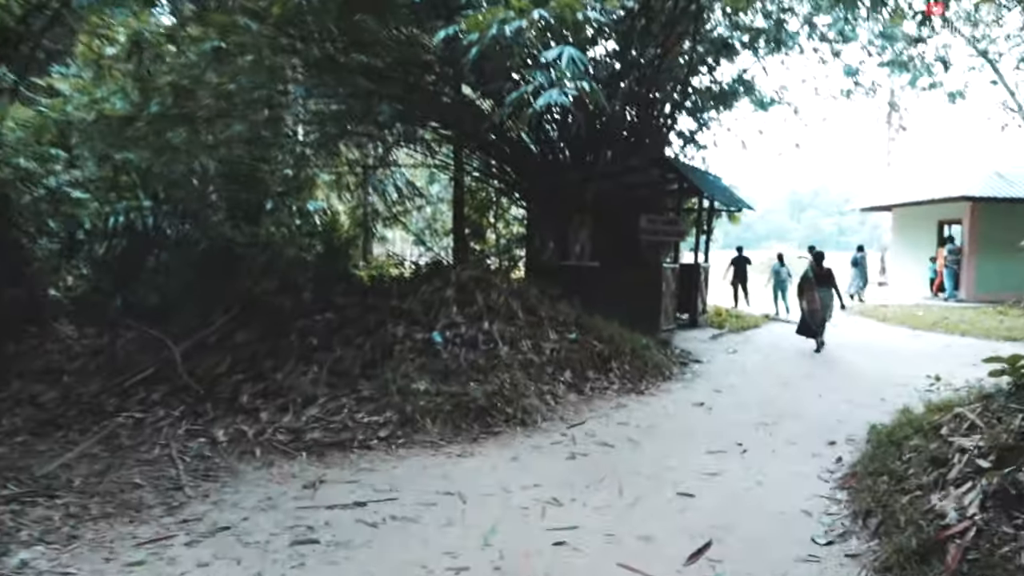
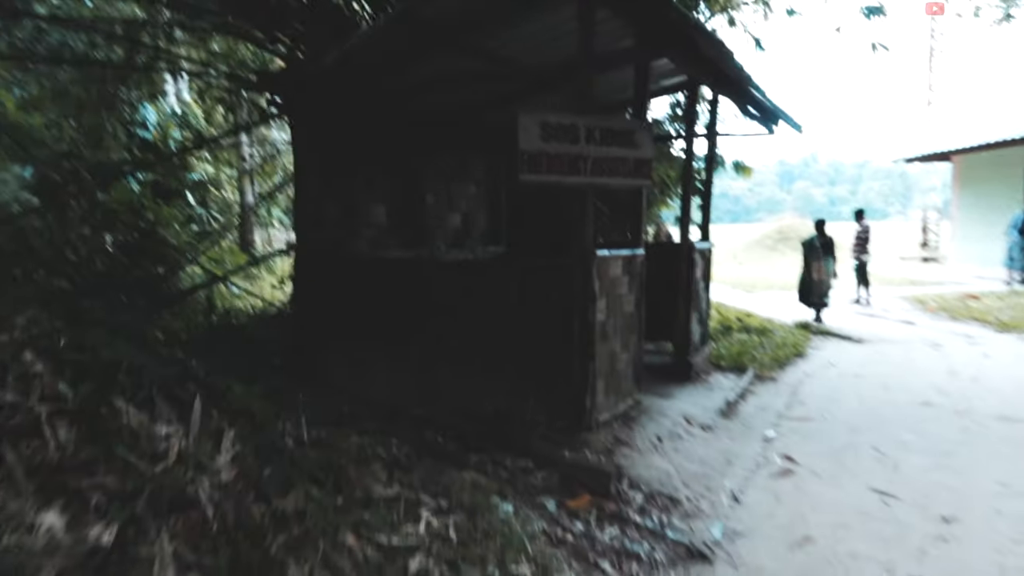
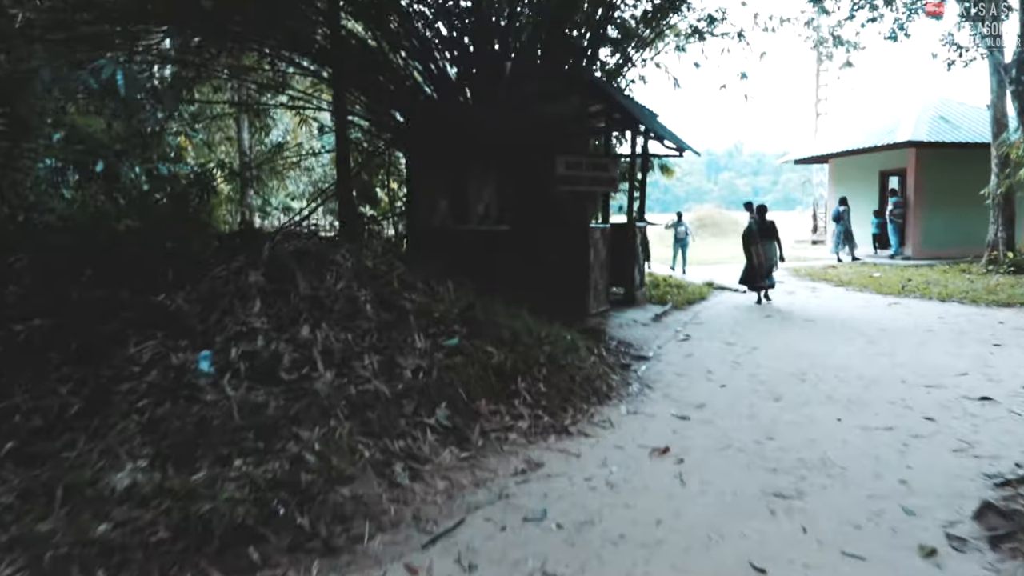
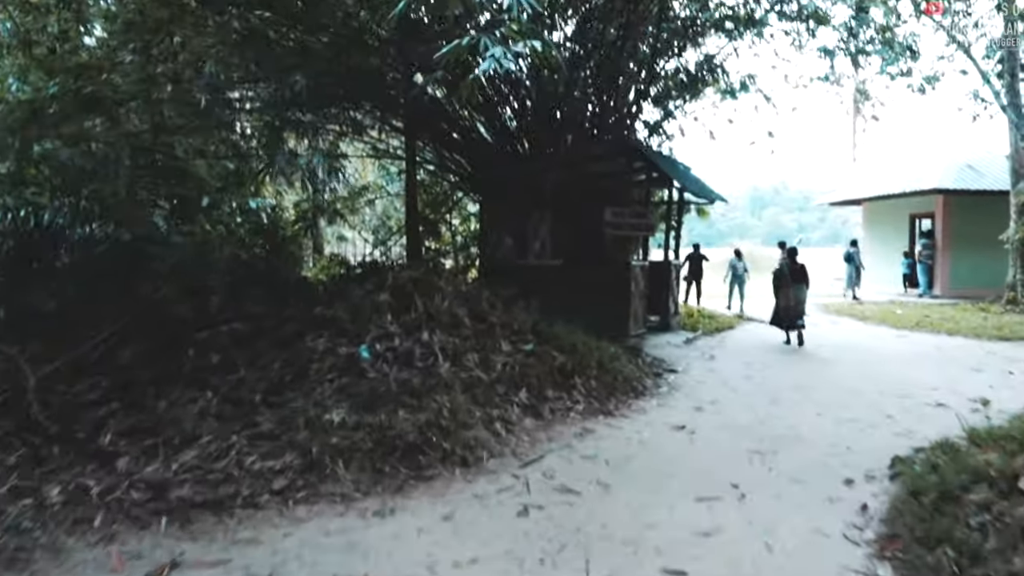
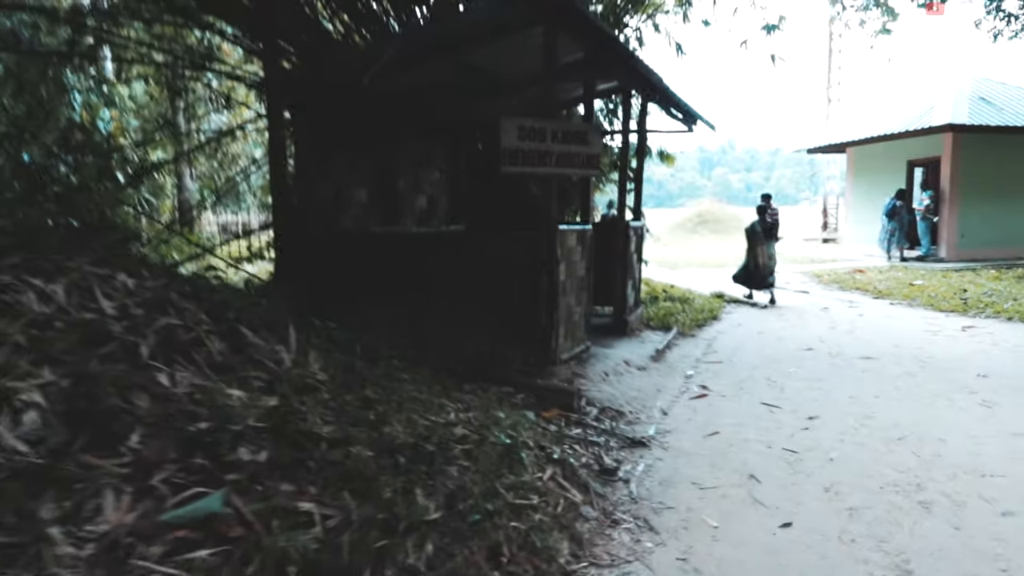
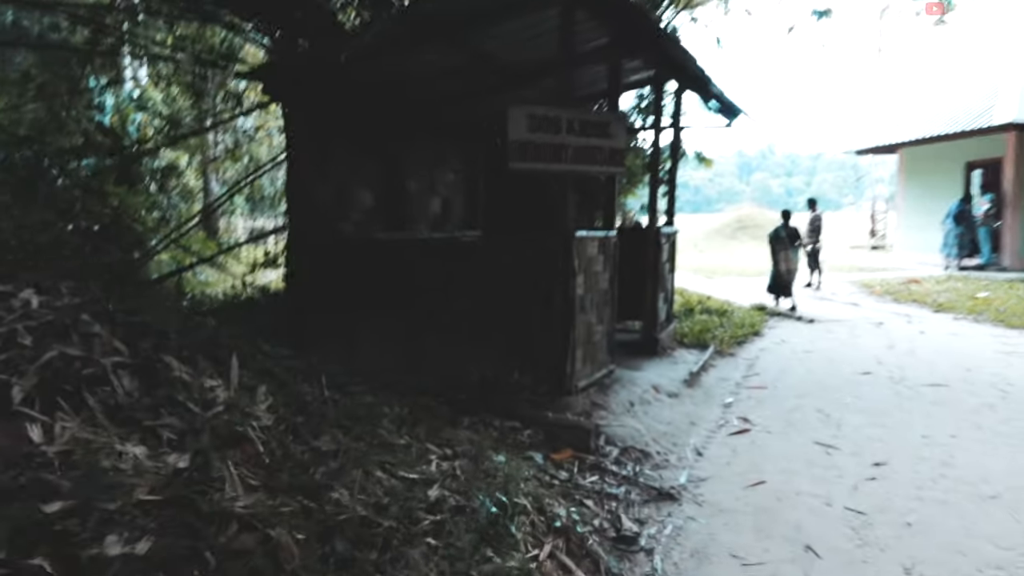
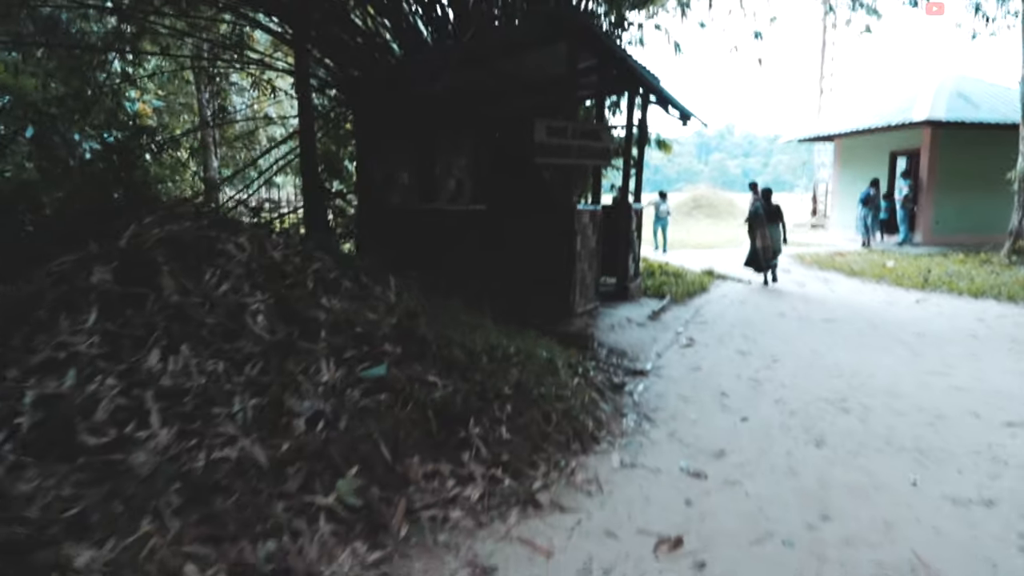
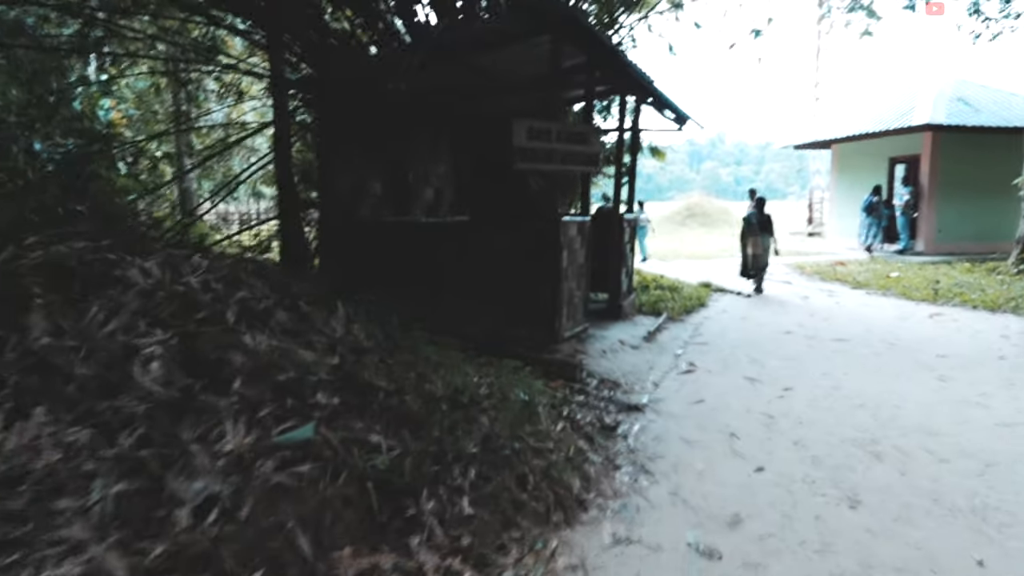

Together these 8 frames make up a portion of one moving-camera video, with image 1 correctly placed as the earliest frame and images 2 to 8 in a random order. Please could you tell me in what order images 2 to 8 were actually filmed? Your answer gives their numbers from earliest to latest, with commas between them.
4, 3, 7, 8, 5, 6, 2
